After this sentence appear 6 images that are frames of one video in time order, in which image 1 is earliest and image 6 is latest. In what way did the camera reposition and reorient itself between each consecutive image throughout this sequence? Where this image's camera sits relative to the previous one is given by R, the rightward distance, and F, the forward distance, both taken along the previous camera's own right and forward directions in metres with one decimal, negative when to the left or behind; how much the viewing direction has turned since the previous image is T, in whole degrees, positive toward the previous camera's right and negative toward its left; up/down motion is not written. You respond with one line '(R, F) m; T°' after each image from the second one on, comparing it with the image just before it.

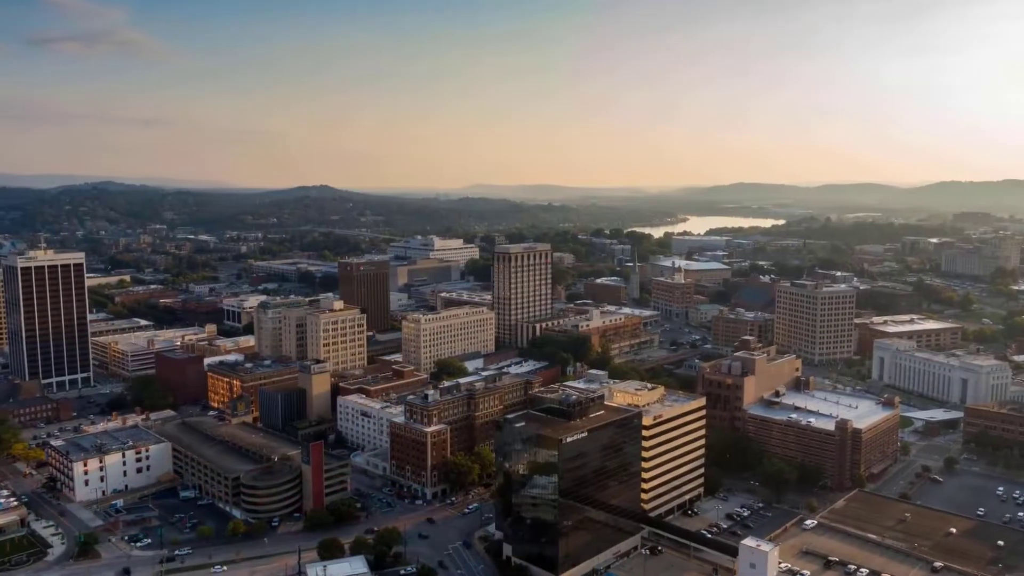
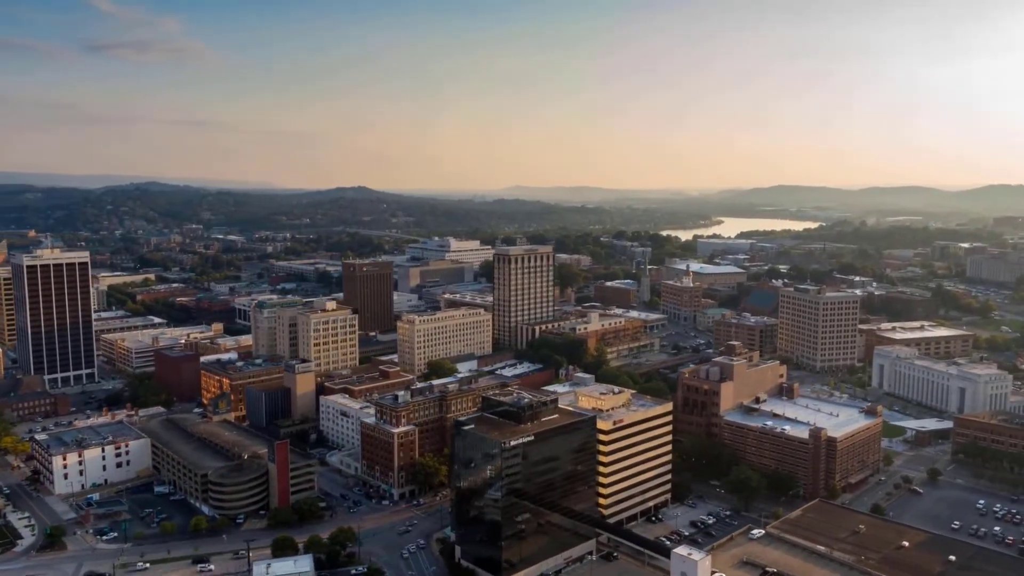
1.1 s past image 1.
(+3.6, +0.1) m; -3°
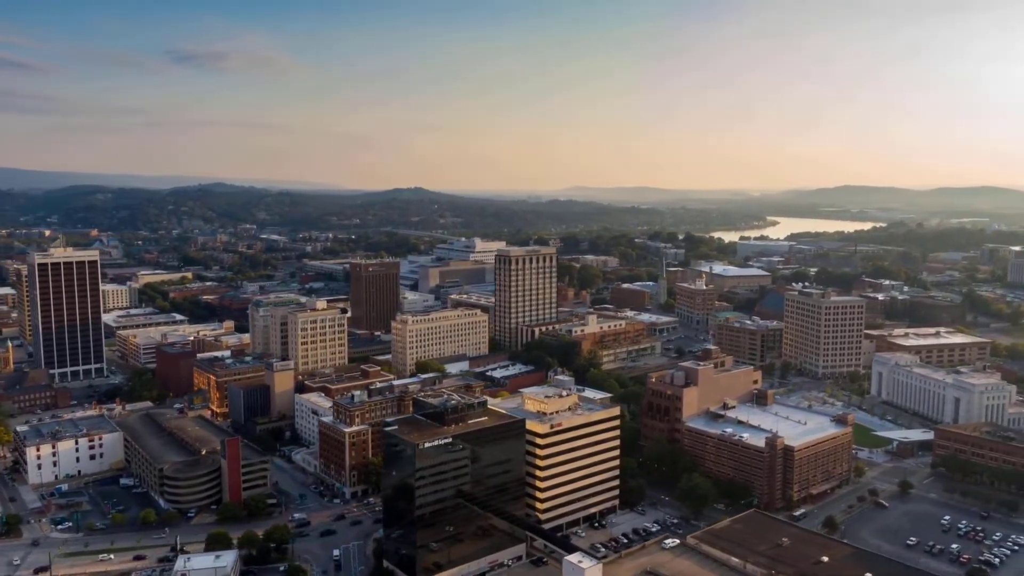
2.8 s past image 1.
(+5.6, +0.4) m; -4°
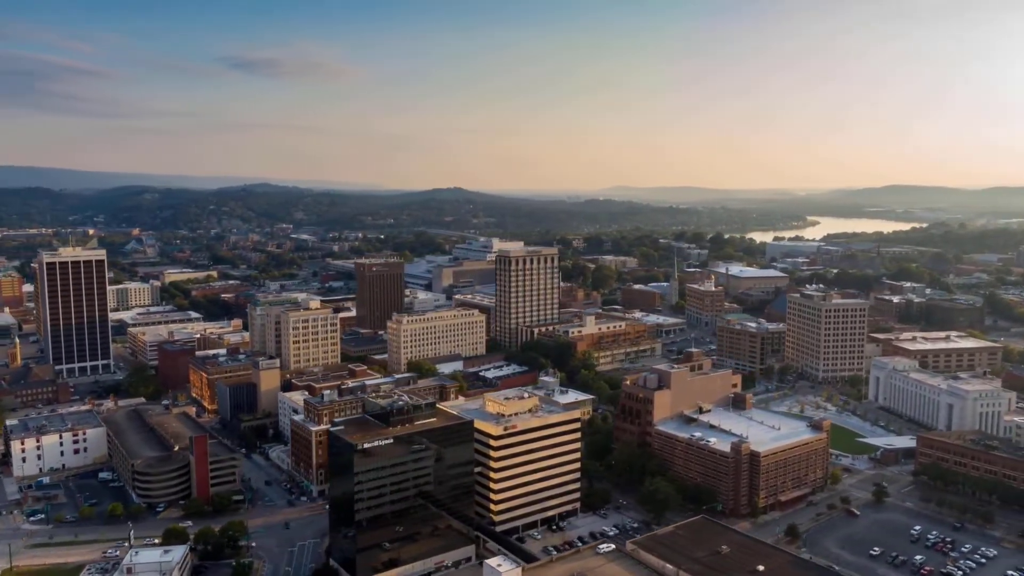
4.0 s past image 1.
(+4.0, +0.2) m; -3°
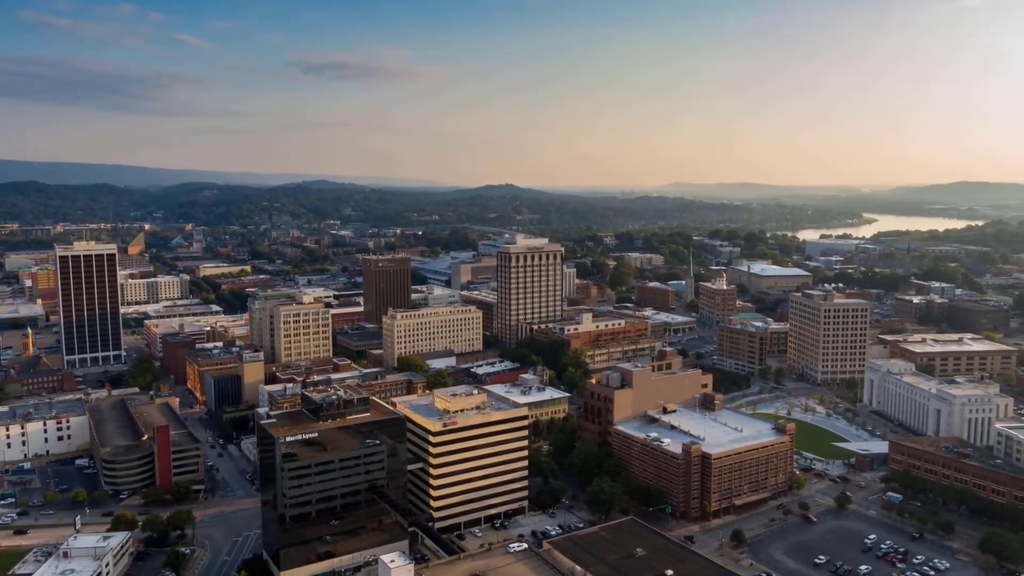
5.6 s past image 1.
(+5.2, +0.4) m; -4°
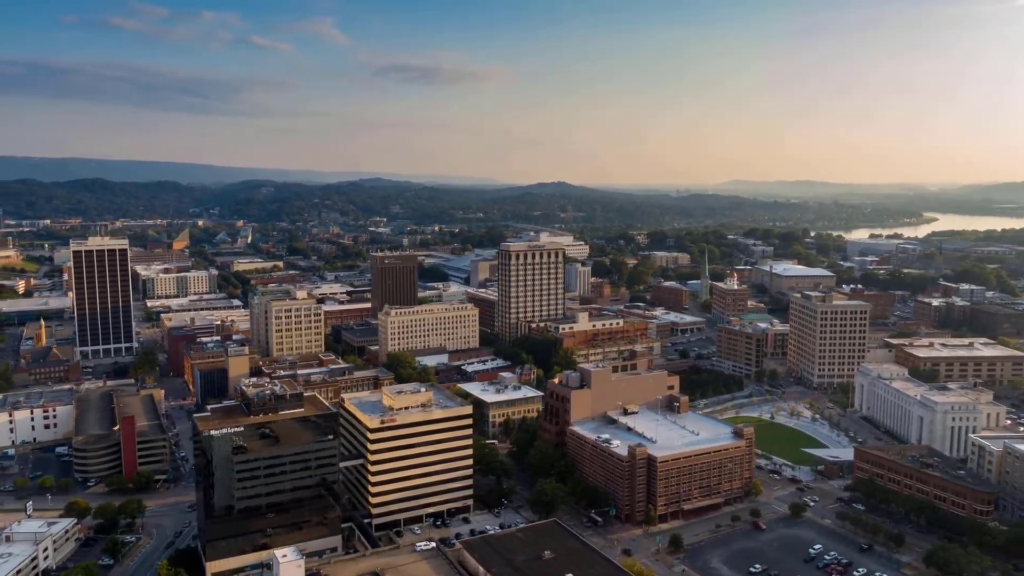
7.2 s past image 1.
(+5.3, +0.4) m; -4°
